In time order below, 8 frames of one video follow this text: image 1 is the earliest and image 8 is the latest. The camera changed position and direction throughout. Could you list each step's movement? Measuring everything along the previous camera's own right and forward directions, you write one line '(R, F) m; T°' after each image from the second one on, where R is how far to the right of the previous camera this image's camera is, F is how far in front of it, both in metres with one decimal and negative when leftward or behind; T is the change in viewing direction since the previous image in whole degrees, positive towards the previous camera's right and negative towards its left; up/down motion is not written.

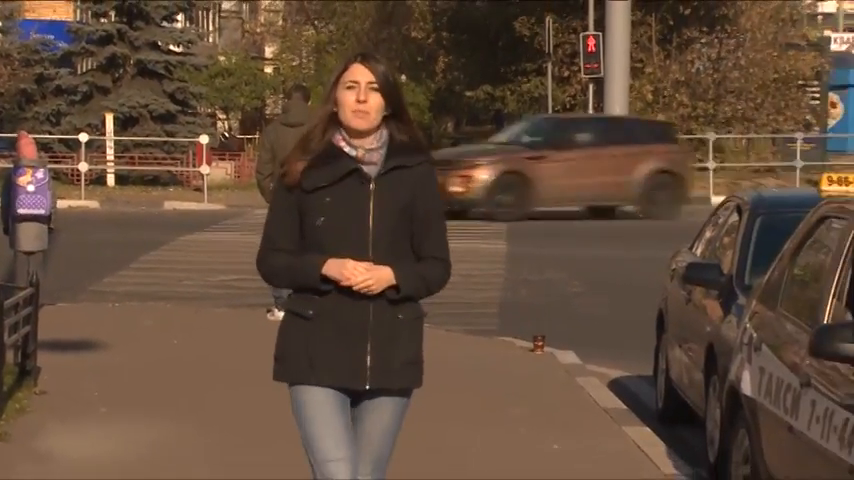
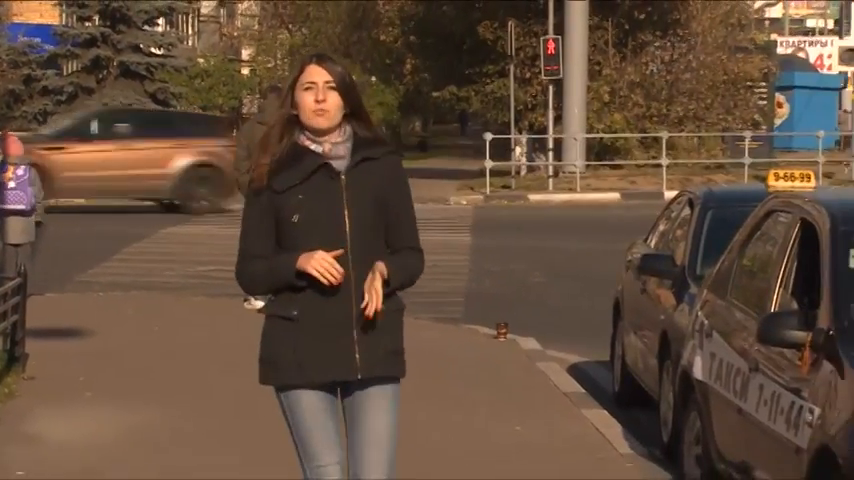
(+0.1, -0.3) m; +1°
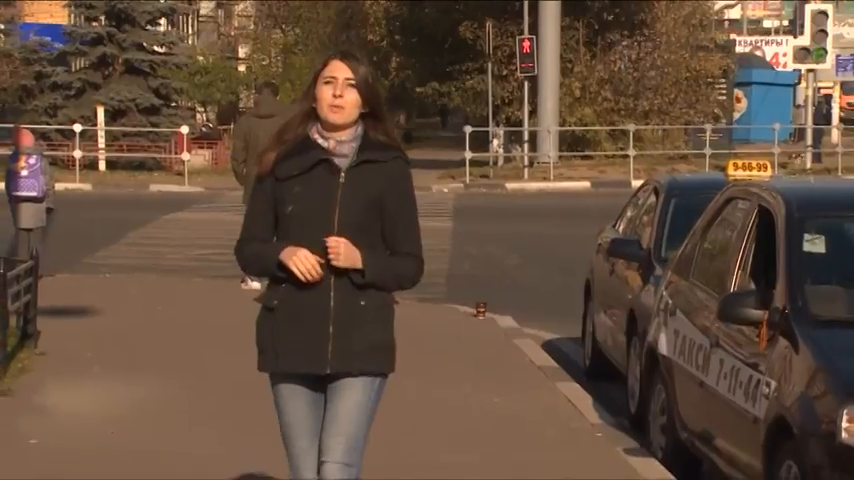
(+0.1, -0.5) m; 0°
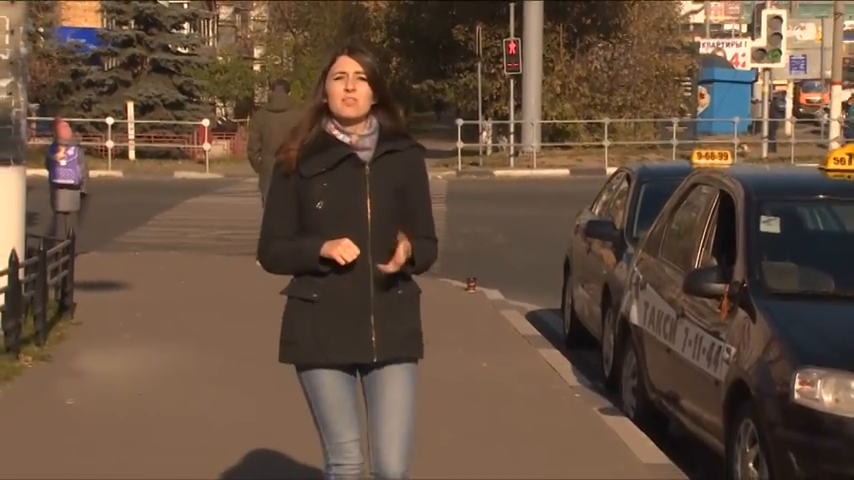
(0.0, -0.8) m; 0°
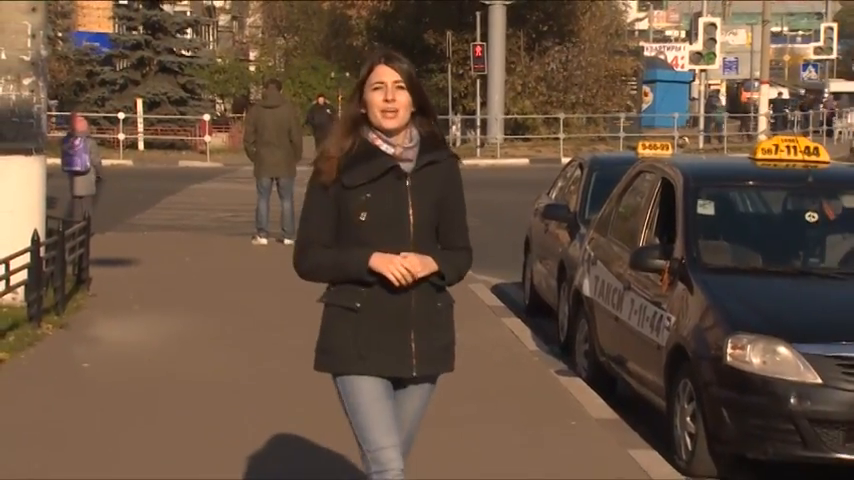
(+0.1, -1.0) m; +1°
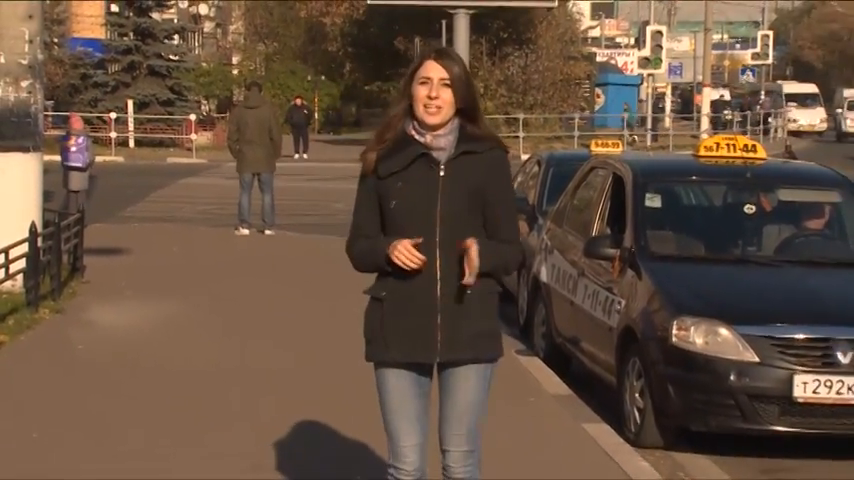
(+0.1, -0.7) m; +1°
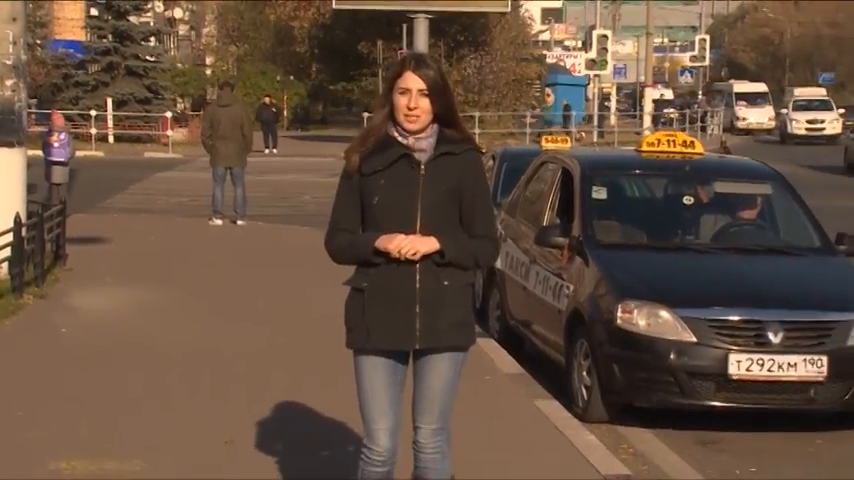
(+0.1, -0.7) m; +2°
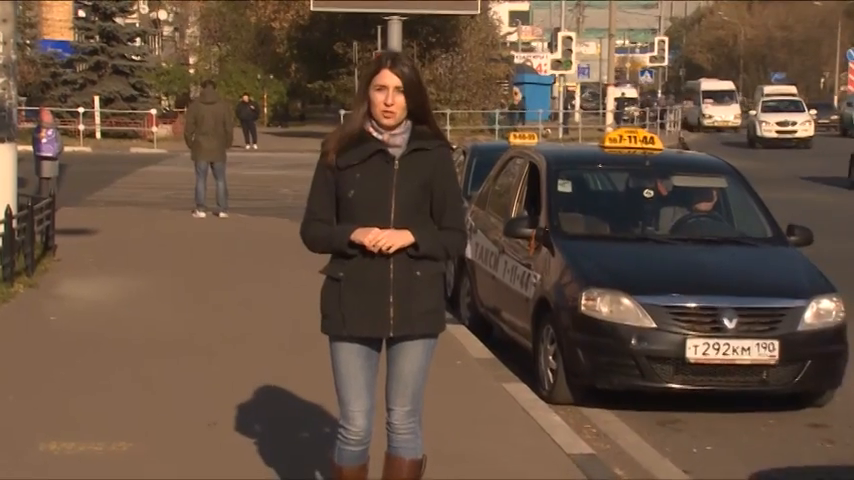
(0.0, -0.5) m; +1°
